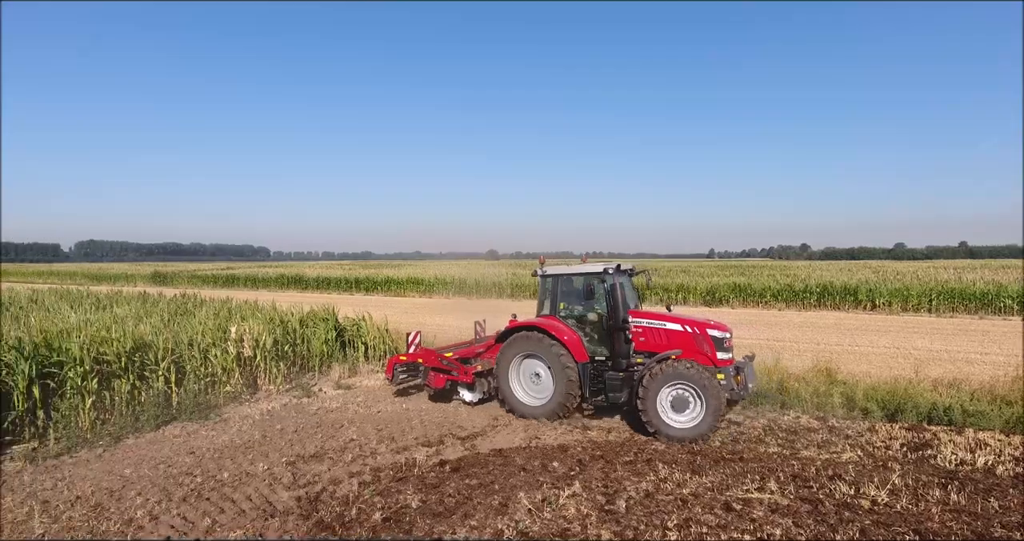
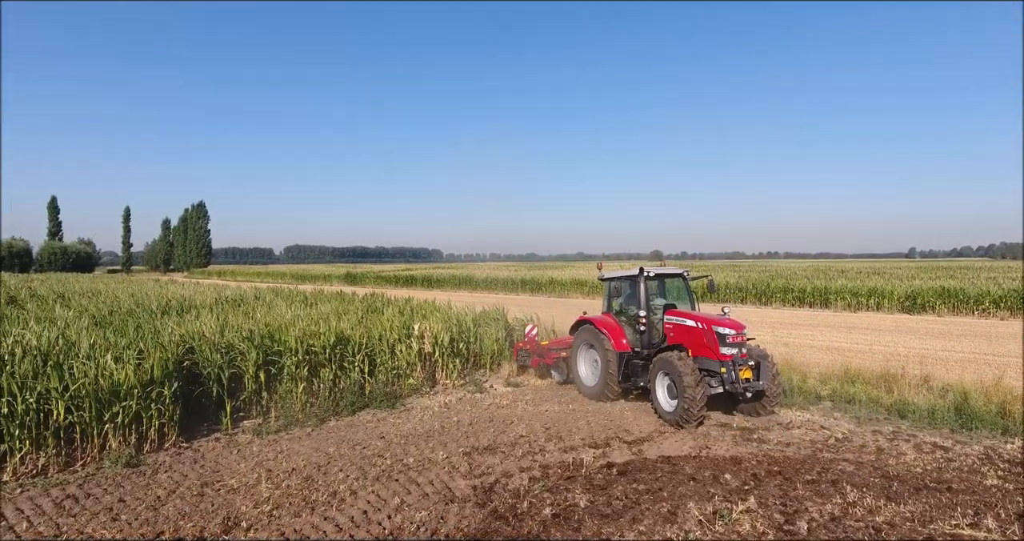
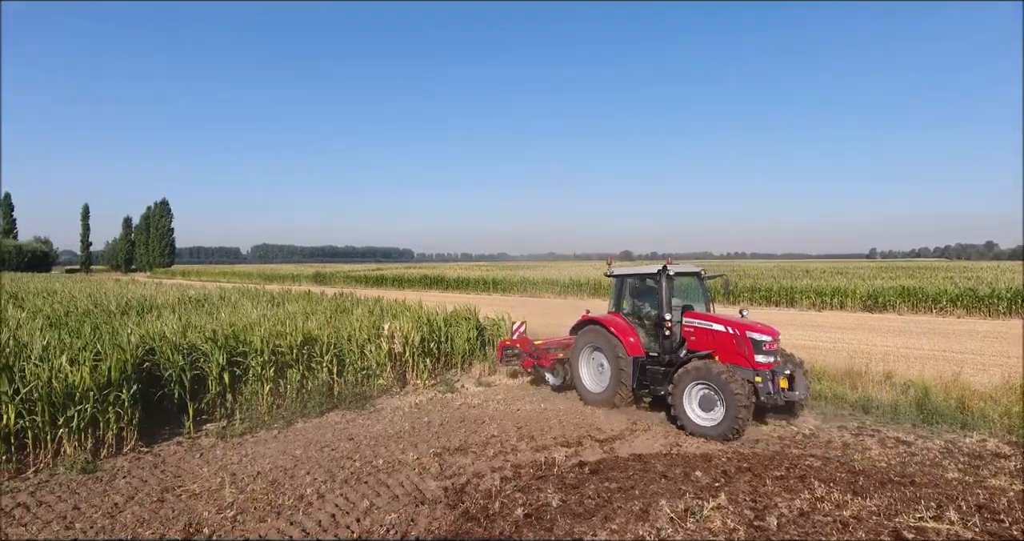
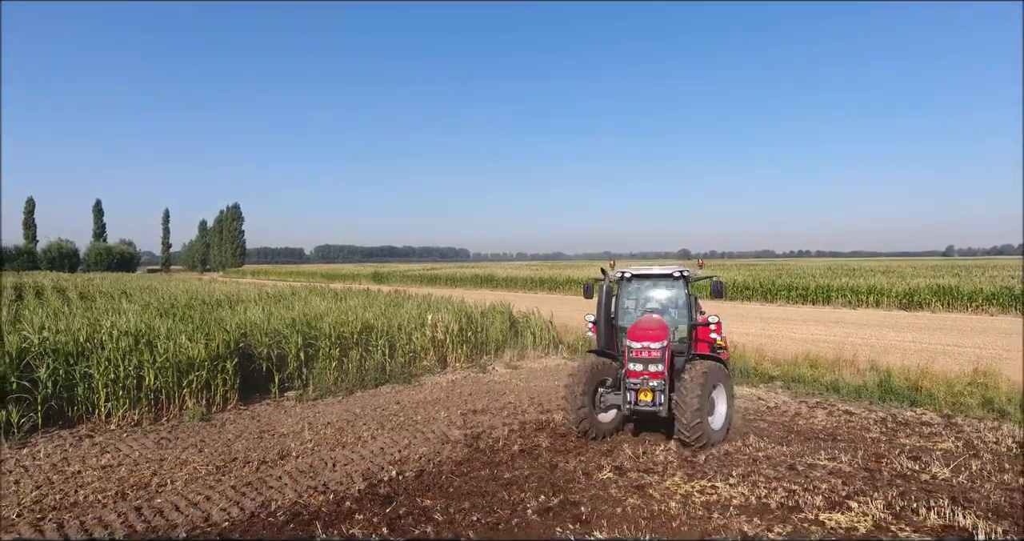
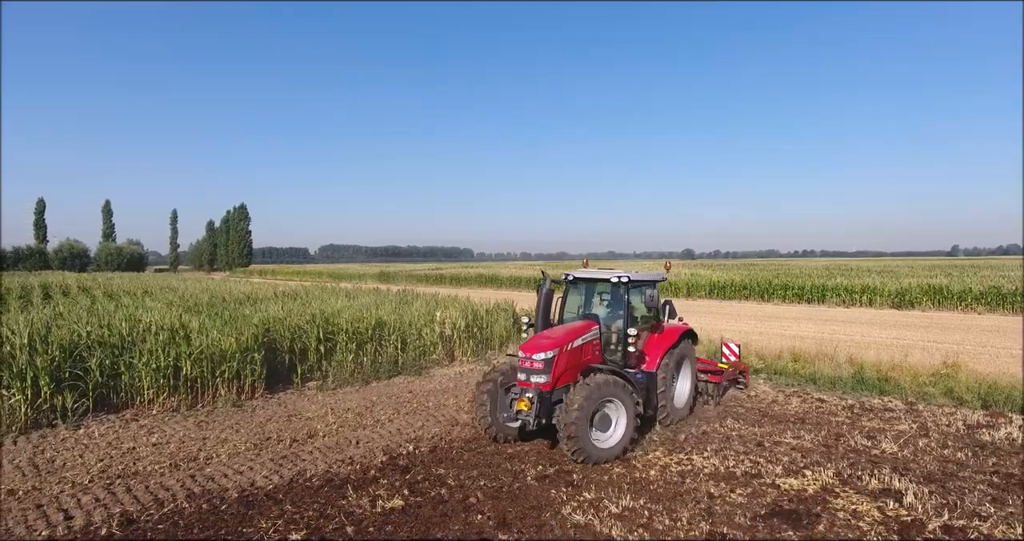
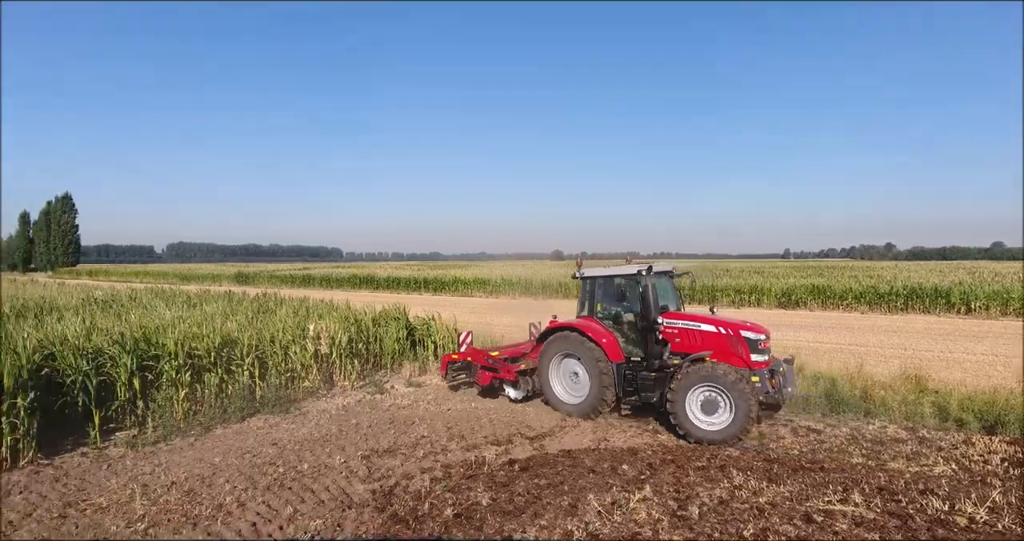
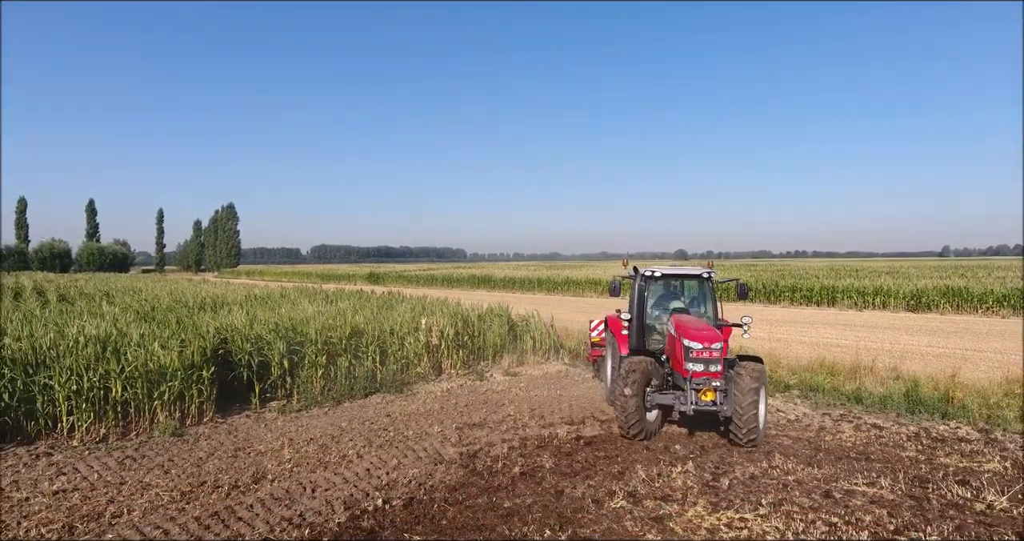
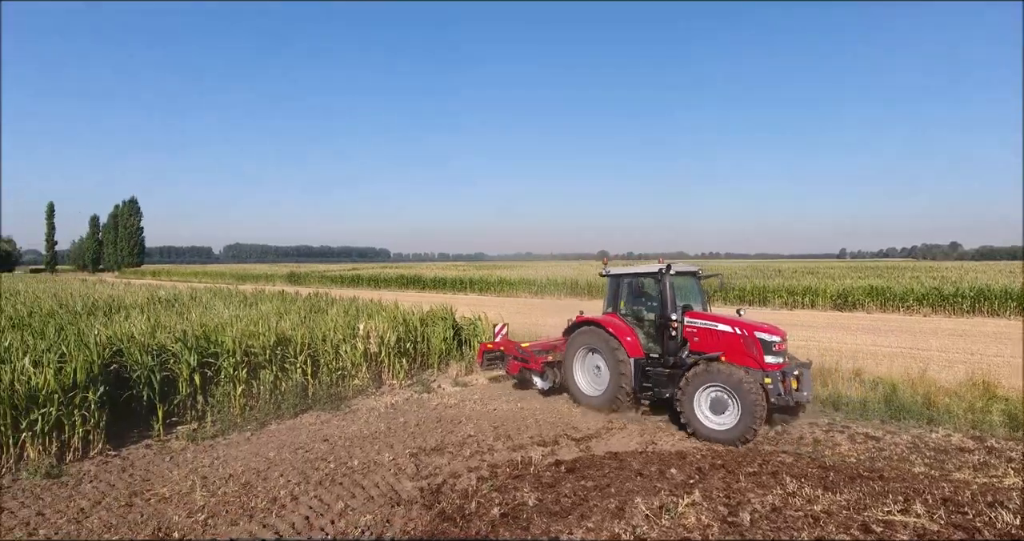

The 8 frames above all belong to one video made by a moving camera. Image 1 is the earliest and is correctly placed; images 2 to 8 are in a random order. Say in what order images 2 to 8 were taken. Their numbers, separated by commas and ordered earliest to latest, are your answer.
6, 8, 3, 2, 7, 4, 5
